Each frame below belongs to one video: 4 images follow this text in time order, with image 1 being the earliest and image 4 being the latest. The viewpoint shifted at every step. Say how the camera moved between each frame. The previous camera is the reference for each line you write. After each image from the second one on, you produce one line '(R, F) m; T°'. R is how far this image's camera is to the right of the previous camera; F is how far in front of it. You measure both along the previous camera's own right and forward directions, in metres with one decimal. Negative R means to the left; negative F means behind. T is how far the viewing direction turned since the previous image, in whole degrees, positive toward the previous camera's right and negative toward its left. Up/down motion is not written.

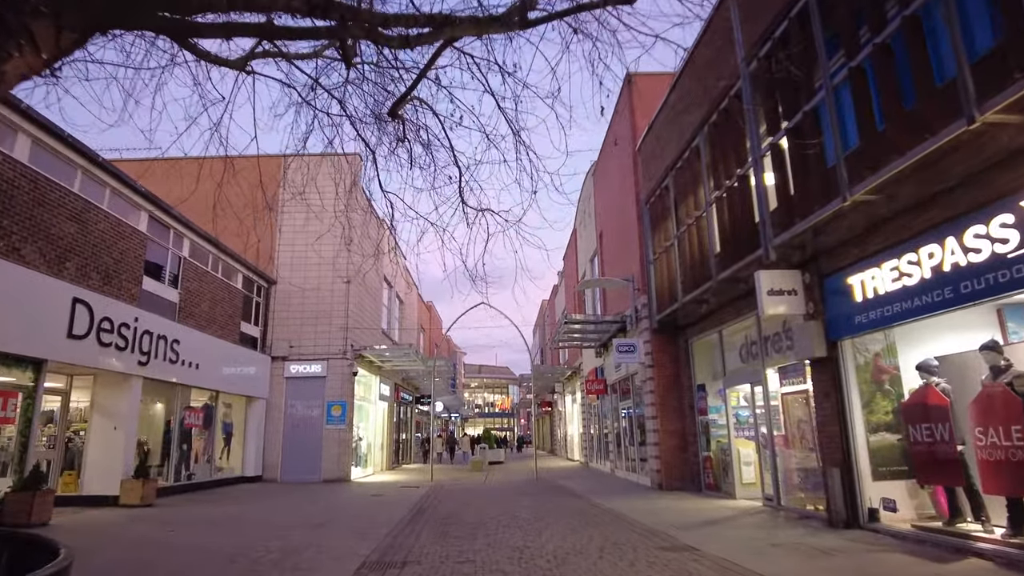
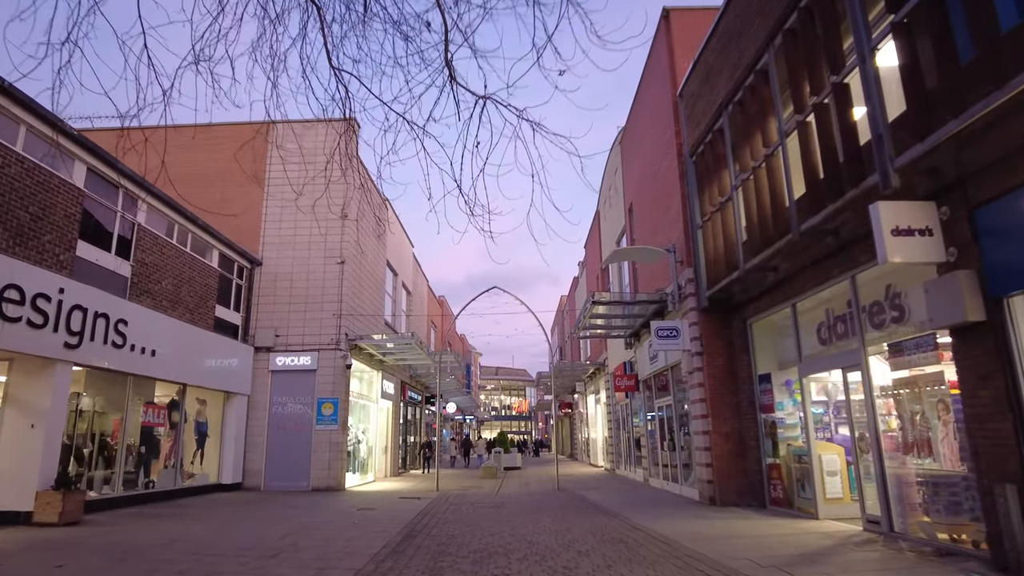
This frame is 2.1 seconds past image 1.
(0.0, +2.8) m; -2°
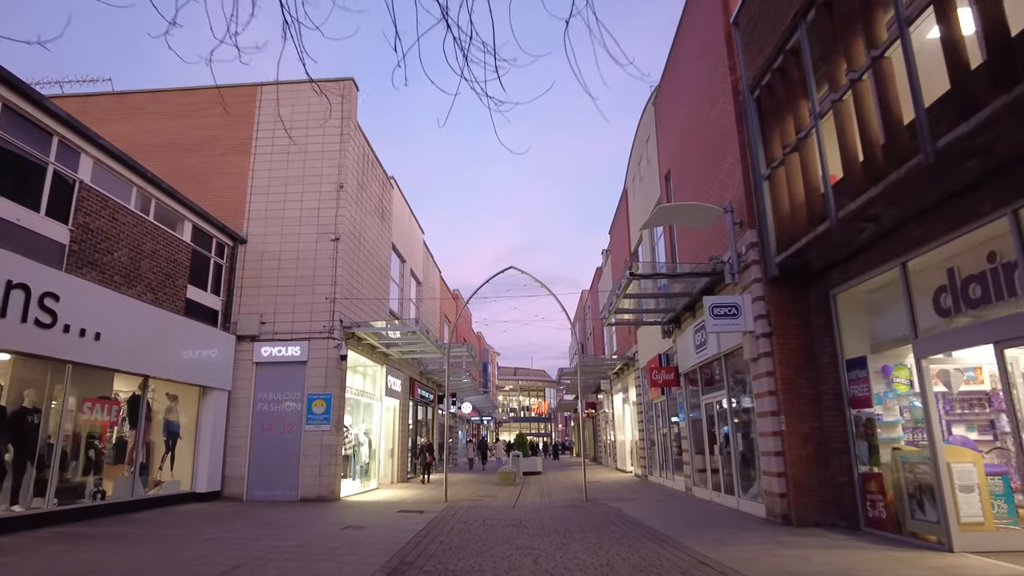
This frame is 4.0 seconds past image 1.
(0.0, +2.6) m; -2°
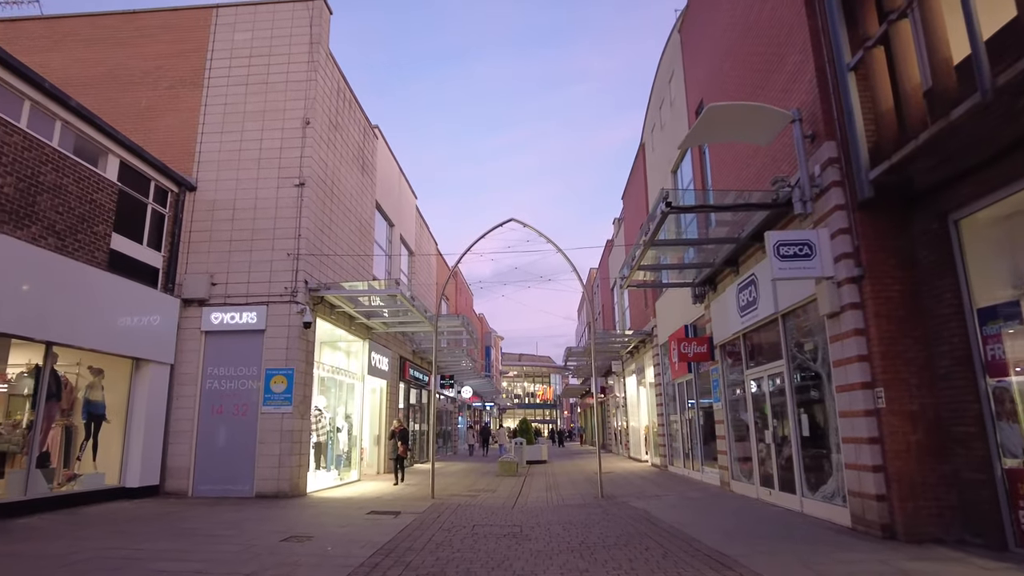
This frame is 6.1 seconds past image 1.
(+0.1, +2.8) m; 0°
